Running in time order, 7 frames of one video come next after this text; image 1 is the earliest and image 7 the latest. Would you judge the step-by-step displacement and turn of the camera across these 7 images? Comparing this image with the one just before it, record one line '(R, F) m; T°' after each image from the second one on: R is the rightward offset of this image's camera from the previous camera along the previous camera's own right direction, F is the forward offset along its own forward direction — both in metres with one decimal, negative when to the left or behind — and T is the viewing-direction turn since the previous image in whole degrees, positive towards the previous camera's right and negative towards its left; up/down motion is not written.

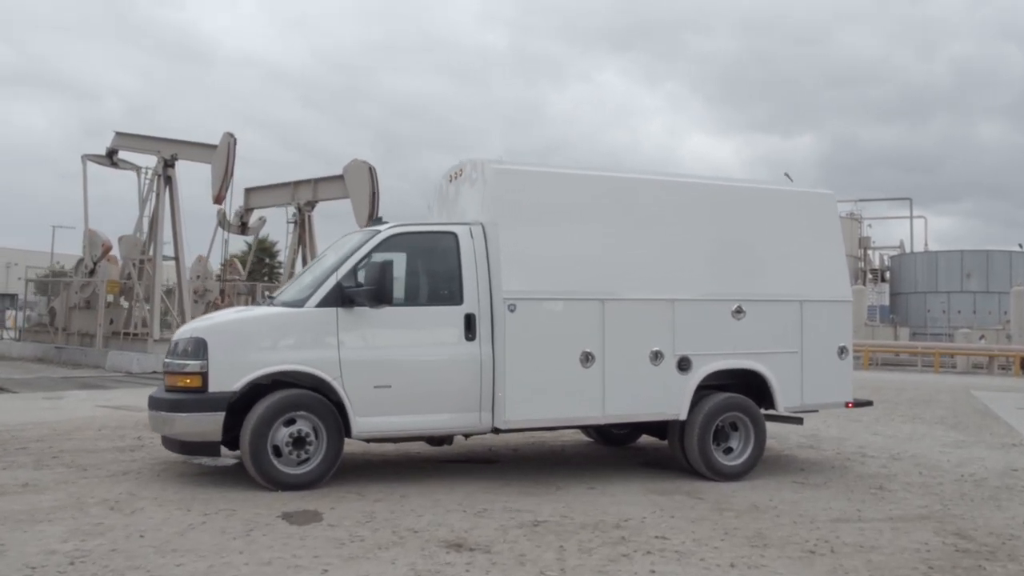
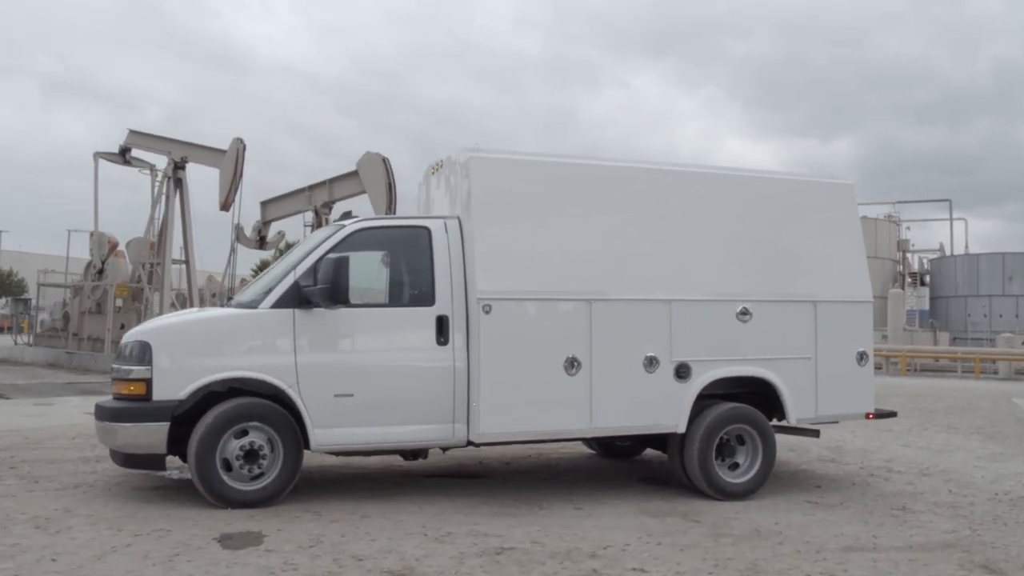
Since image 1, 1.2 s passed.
(+0.5, +0.7) m; -2°
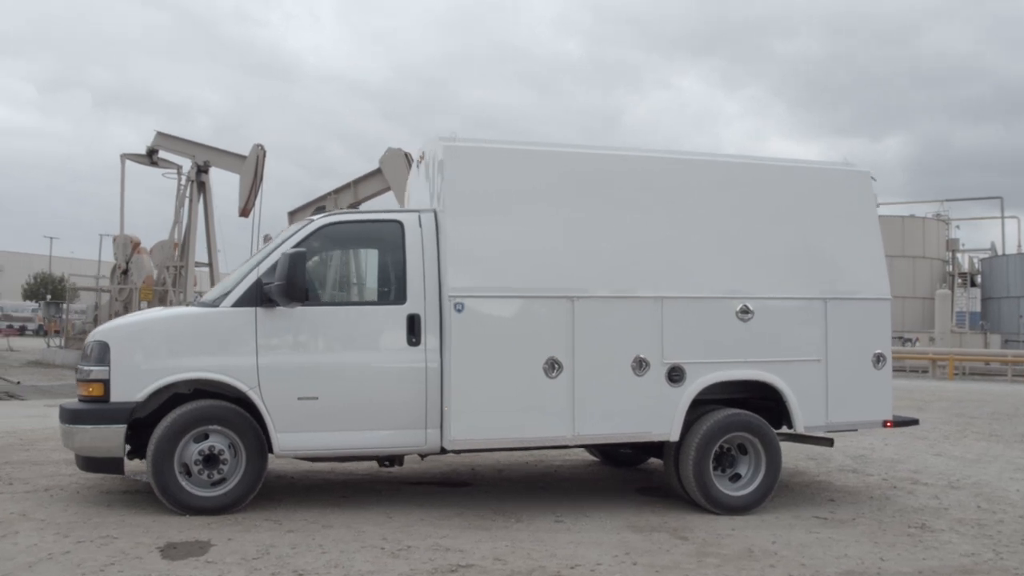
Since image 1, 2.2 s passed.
(+0.5, +0.5) m; -3°
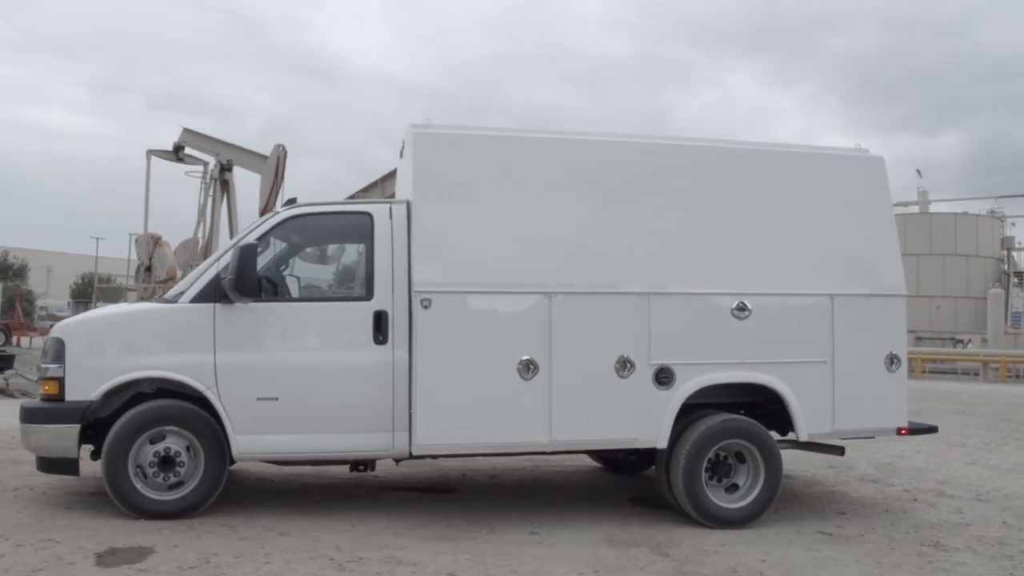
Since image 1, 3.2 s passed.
(+0.5, +0.4) m; -3°
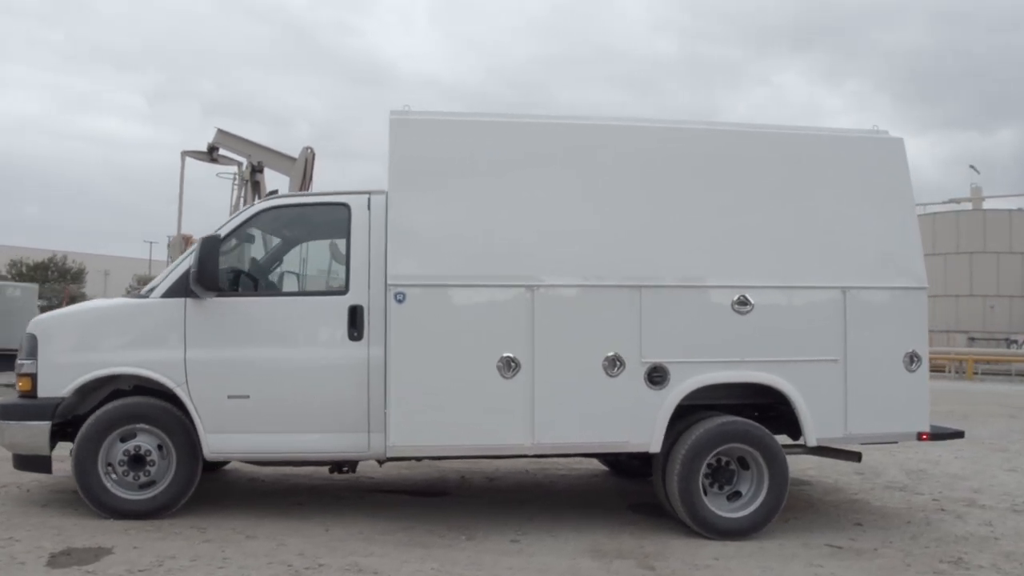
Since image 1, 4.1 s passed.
(+0.4, +0.4) m; -3°
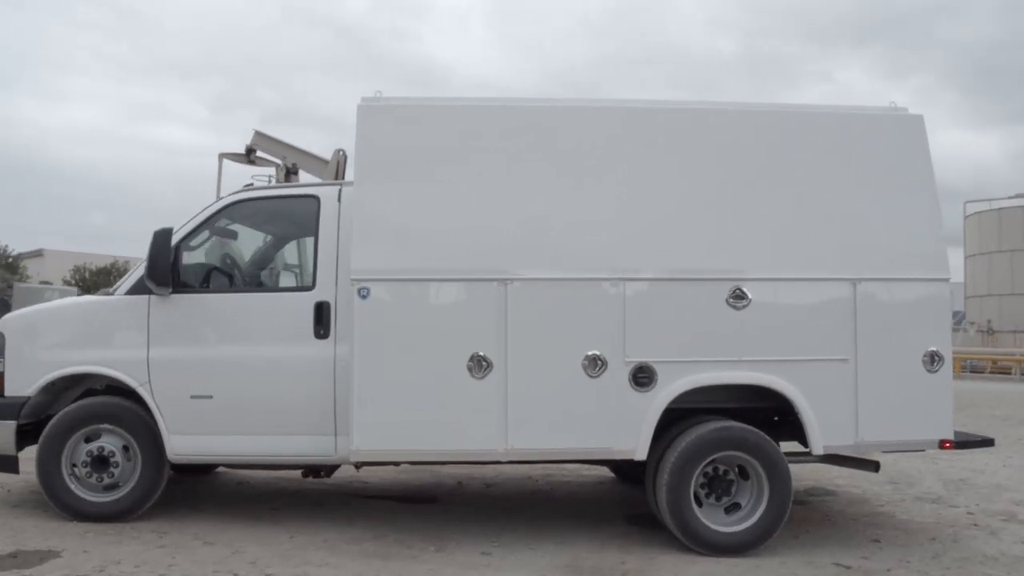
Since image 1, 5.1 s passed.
(+0.5, +0.4) m; -4°
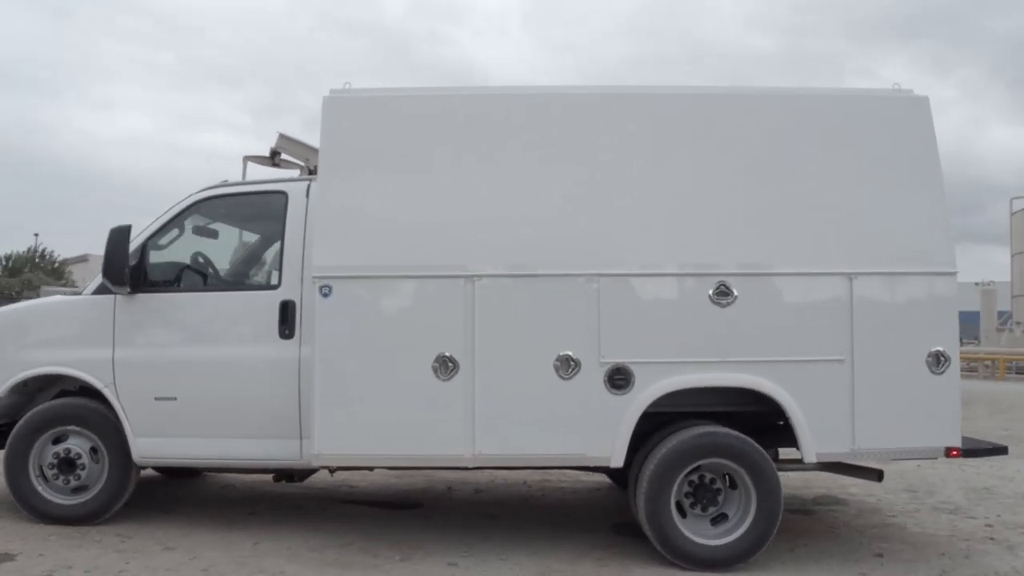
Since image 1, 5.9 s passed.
(+0.4, +0.3) m; -3°
